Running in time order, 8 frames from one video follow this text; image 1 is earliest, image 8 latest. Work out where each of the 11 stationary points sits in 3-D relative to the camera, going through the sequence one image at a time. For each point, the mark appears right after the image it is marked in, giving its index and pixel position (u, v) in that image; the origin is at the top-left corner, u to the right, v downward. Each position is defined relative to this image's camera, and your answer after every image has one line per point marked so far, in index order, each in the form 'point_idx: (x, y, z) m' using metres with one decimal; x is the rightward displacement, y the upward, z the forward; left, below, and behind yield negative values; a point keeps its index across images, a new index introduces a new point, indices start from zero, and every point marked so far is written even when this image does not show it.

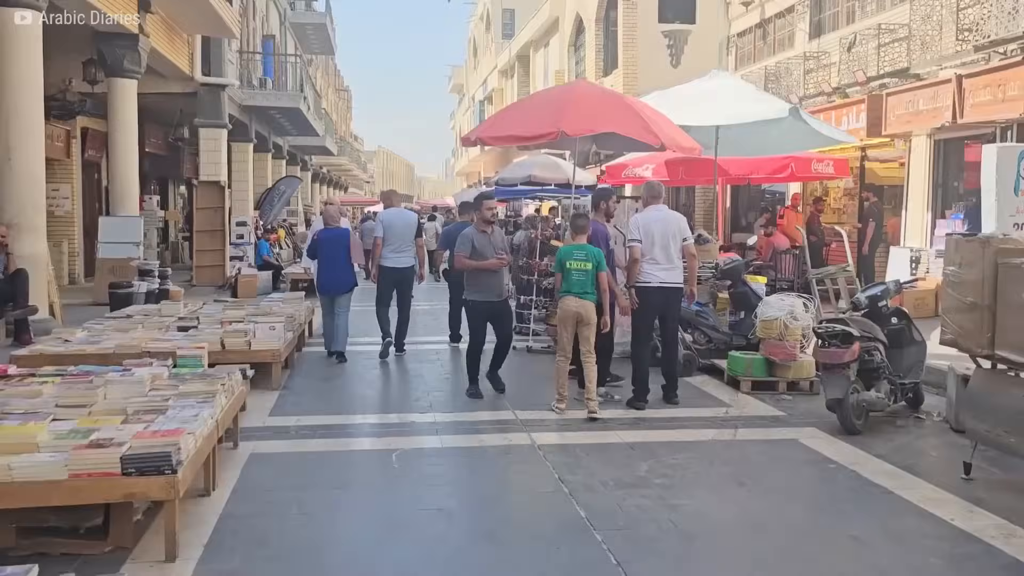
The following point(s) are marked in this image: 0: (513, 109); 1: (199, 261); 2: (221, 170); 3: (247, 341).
0: (0.0, +1.7, +8.5) m
1: (-5.9, +0.5, +16.7) m
2: (-5.6, +2.3, +17.0) m
3: (-2.2, -0.4, +7.3) m
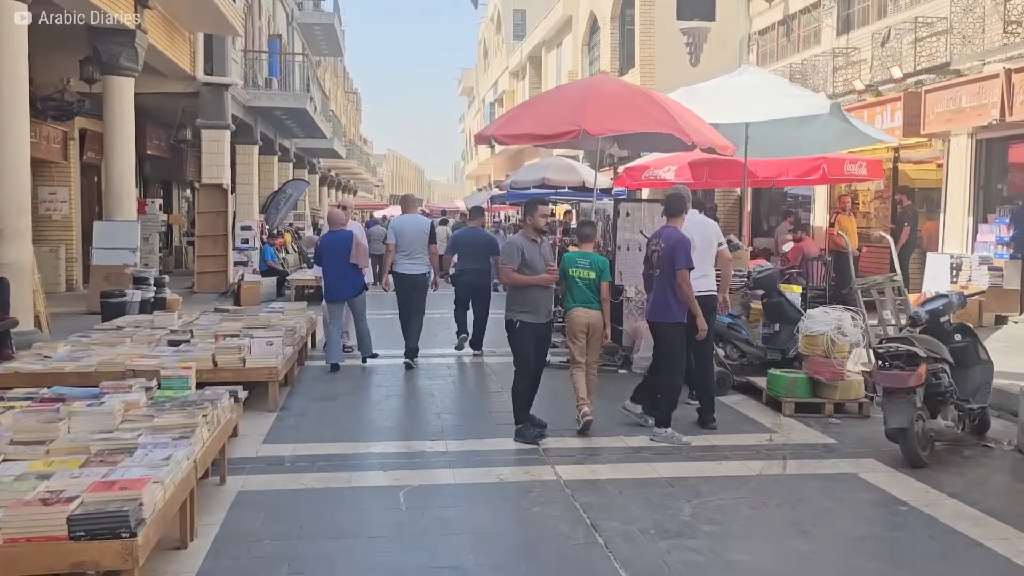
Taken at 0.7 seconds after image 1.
0: (+0.2, +1.6, +7.9) m
1: (-5.7, +0.4, +16.1) m
2: (-5.4, +2.1, +16.5) m
3: (-2.1, -0.5, +6.7) m
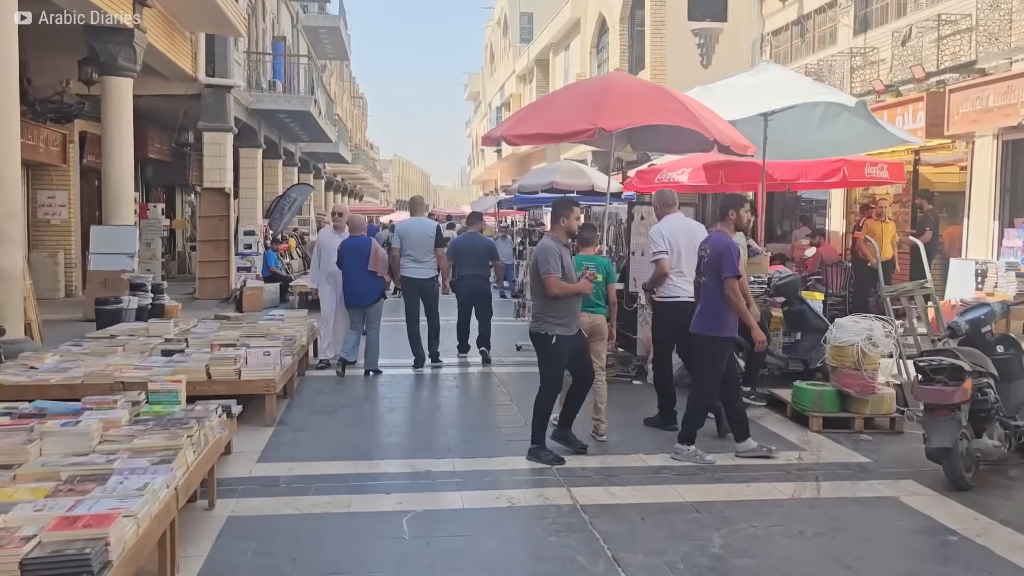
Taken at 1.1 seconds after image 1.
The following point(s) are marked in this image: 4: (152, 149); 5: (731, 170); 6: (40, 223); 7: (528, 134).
0: (+0.3, +1.6, +7.5) m
1: (-5.6, +0.3, +15.7) m
2: (-5.2, +2.0, +16.1) m
3: (-2.0, -0.6, +6.3) m
4: (-7.0, +2.7, +17.1) m
5: (+2.8, +1.5, +11.1) m
6: (-8.1, +1.1, +15.1) m
7: (+0.2, +1.3, +7.2) m
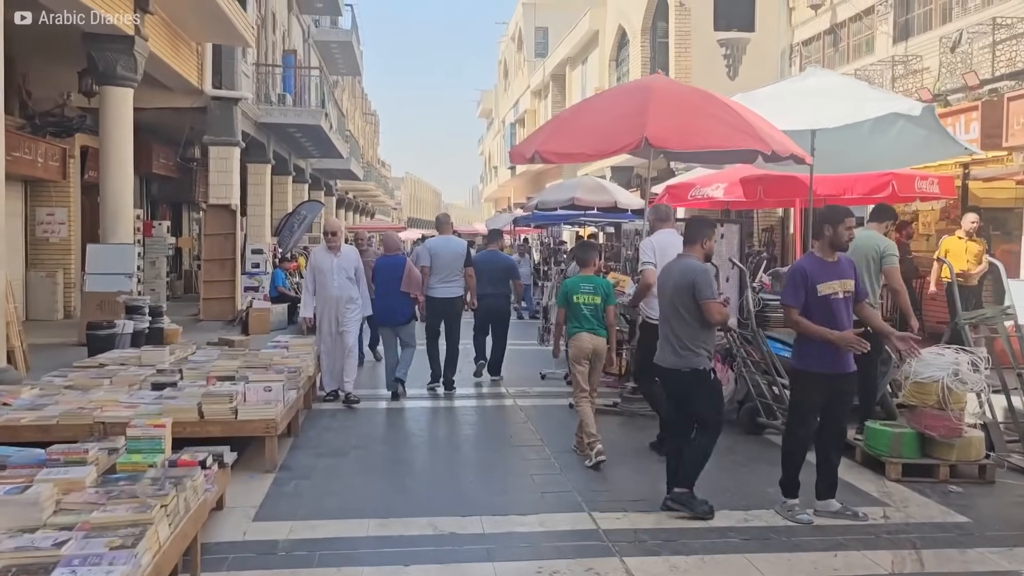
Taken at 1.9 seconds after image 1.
0: (+0.5, +1.4, +6.8) m
1: (-5.2, -0.1, +15.0) m
2: (-4.9, +1.7, +15.5) m
3: (-1.8, -0.8, +5.6) m
4: (-6.6, +2.3, +16.4) m
5: (+3.0, +1.2, +10.4) m
6: (-7.8, +0.8, +14.5) m
7: (+0.4, +1.1, +6.5) m
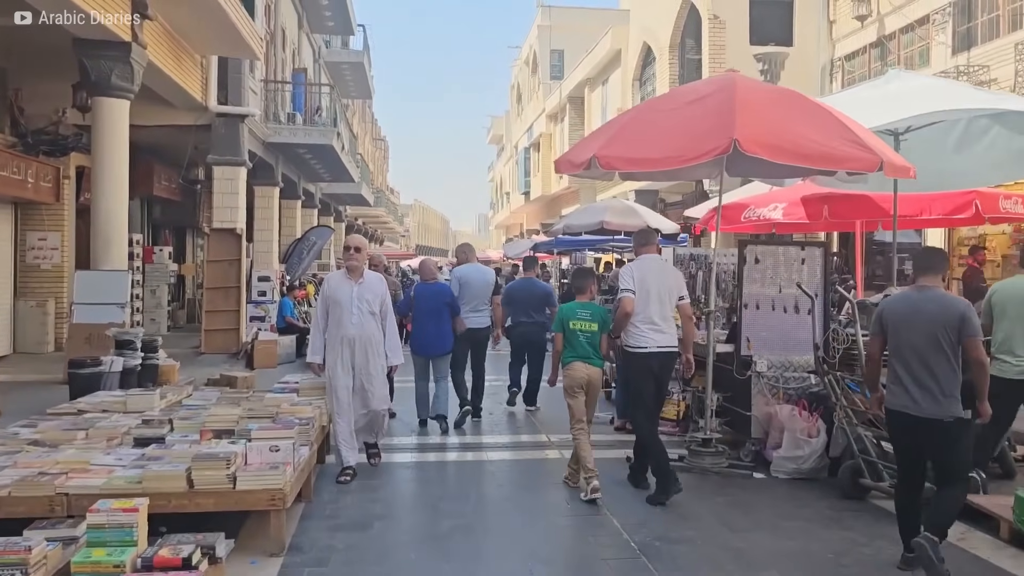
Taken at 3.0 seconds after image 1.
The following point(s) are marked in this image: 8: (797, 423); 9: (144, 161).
0: (+0.8, +1.1, +5.7) m
1: (-4.8, -0.6, +14.0) m
2: (-4.5, +1.2, +14.4) m
3: (-1.4, -0.9, +4.4) m
4: (-6.2, +1.8, +15.5) m
5: (+3.4, +0.9, +9.3) m
6: (-7.4, +0.3, +13.5) m
7: (+0.8, +0.8, +5.4) m
8: (+2.0, -1.0, +6.3) m
9: (-6.3, +2.2, +15.1) m
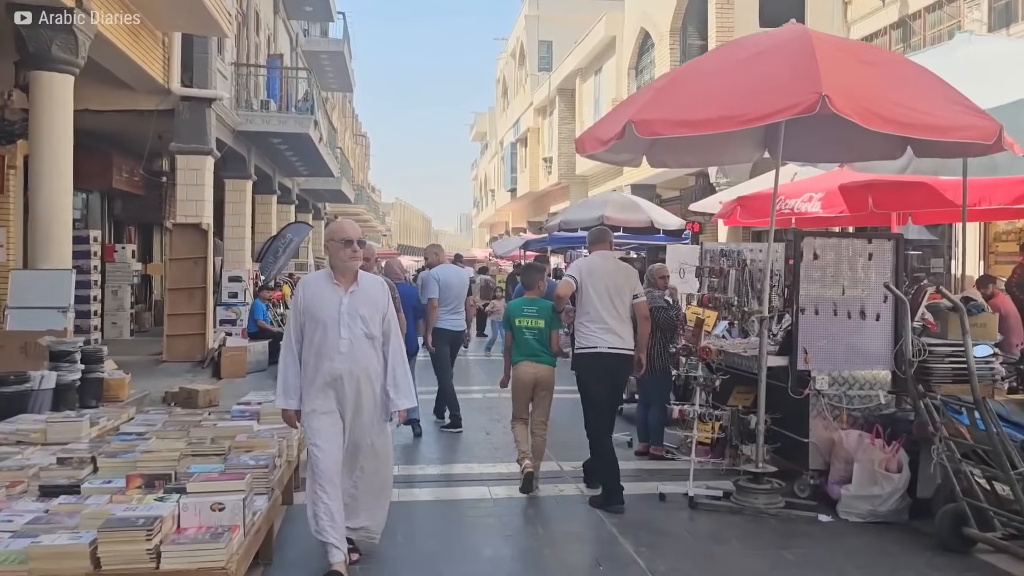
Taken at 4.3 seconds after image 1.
0: (+0.9, +1.1, +4.5) m
1: (-4.9, -0.6, +12.7) m
2: (-4.6, +1.2, +13.2) m
3: (-1.3, -1.0, +3.2) m
4: (-6.4, +1.8, +14.1) m
5: (+3.4, +0.9, +8.2) m
6: (-7.5, +0.3, +12.1) m
7: (+0.9, +0.8, +4.2) m
8: (+2.1, -1.0, +5.1) m
9: (-6.4, +2.2, +13.8) m
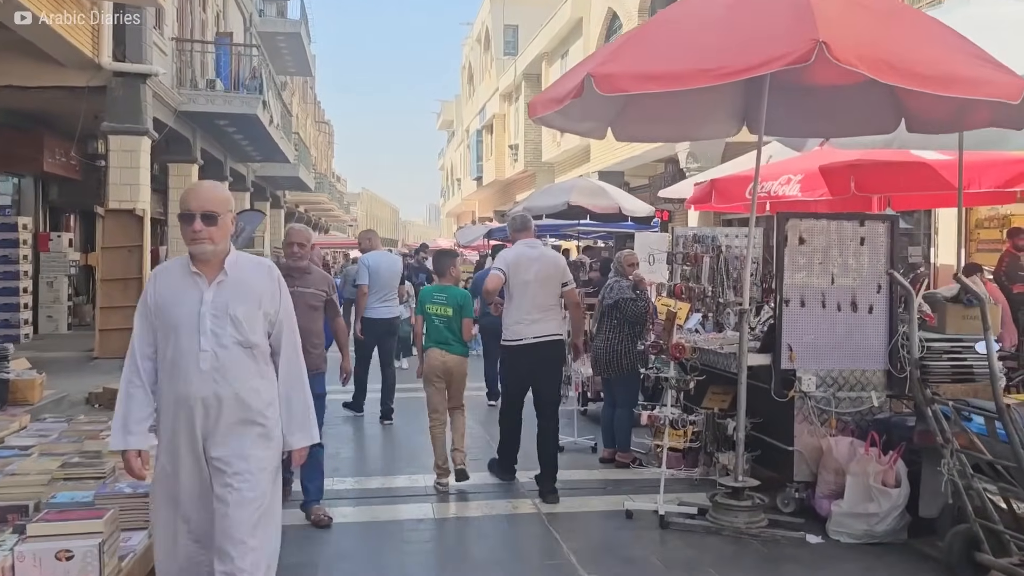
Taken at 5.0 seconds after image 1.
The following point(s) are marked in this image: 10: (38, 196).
0: (+0.7, +1.2, +3.8) m
1: (-5.5, -0.5, +11.8) m
2: (-5.2, +1.3, +12.3) m
3: (-1.5, -0.9, +2.5) m
4: (-6.9, +1.9, +13.2) m
5: (+3.0, +1.0, +7.6) m
6: (-8.0, +0.4, +11.1) m
7: (+0.6, +0.9, +3.5) m
8: (+1.8, -0.9, +4.5) m
9: (-7.0, +2.3, +12.9) m
10: (-7.9, +1.5, +14.6) m
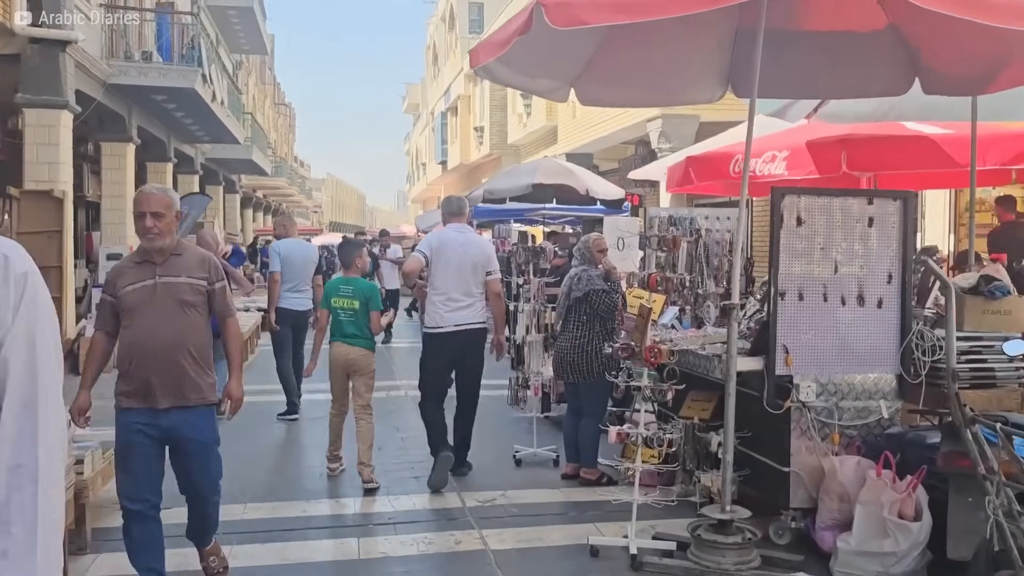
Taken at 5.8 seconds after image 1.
0: (+0.4, +1.2, +3.0) m
1: (-6.0, -0.3, +10.8) m
2: (-5.7, +1.4, +11.2) m
3: (-1.7, -0.9, +1.6) m
4: (-7.5, +2.0, +12.0) m
5: (+2.7, +1.1, +6.8) m
6: (-8.5, +0.5, +10.0) m
7: (+0.4, +0.9, +2.7) m
8: (+1.6, -0.9, +3.7) m
9: (-7.6, +2.4, +11.7) m
10: (-8.5, +1.7, +13.4) m
